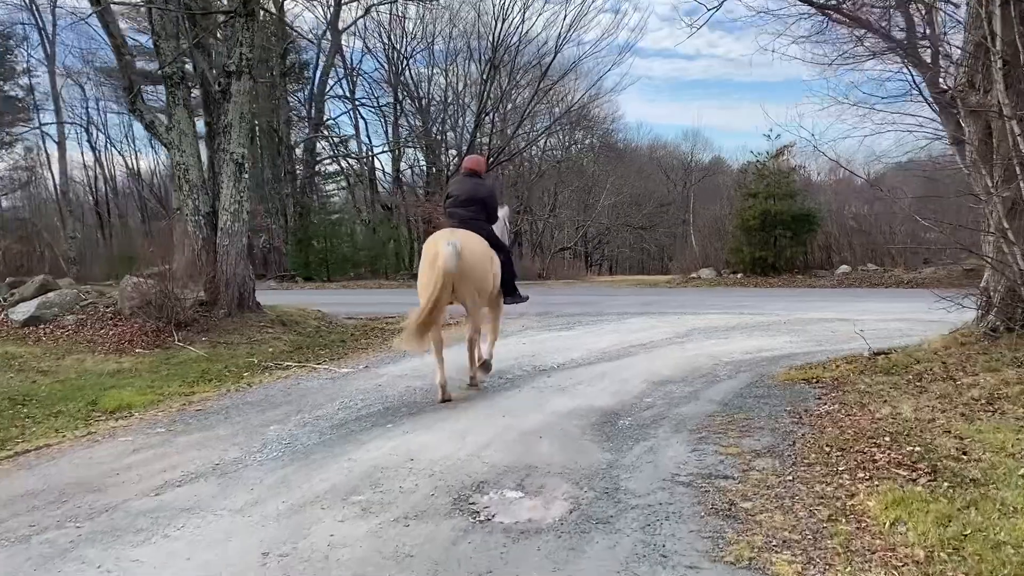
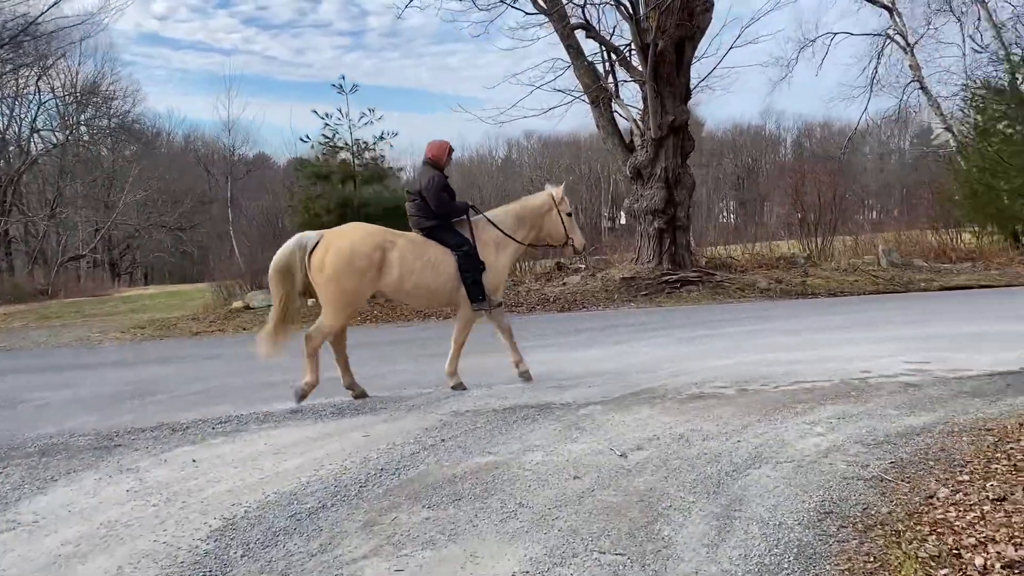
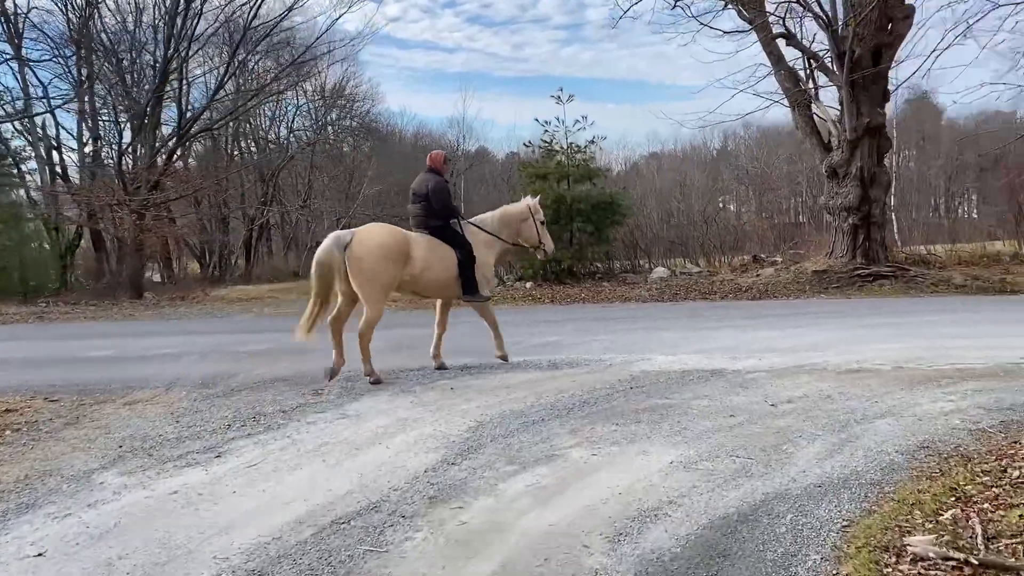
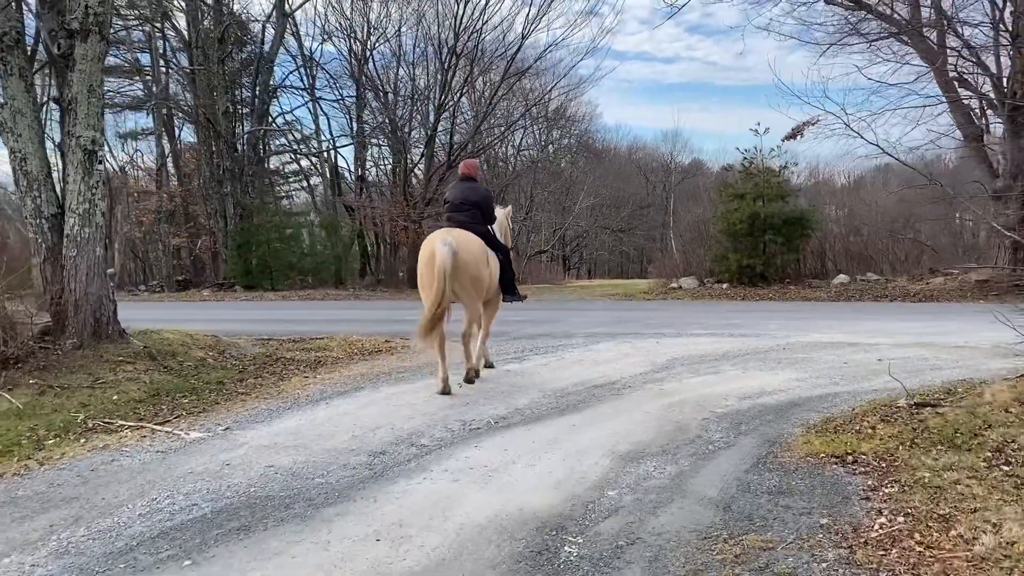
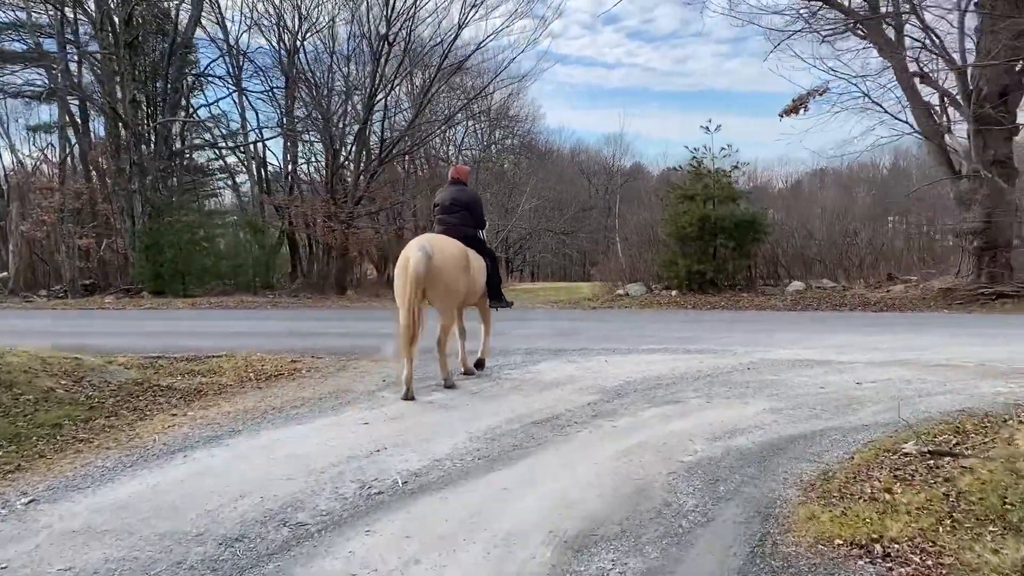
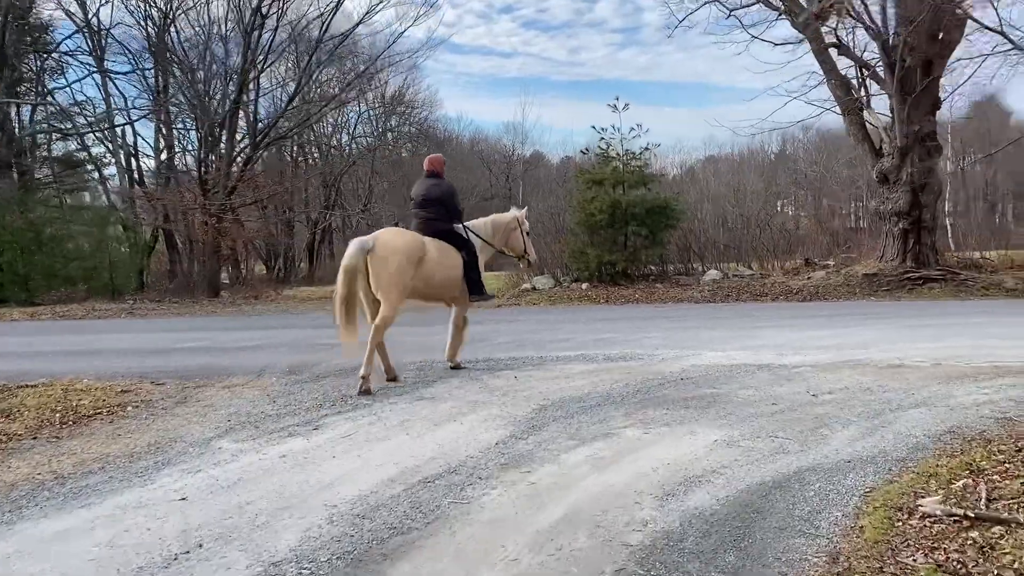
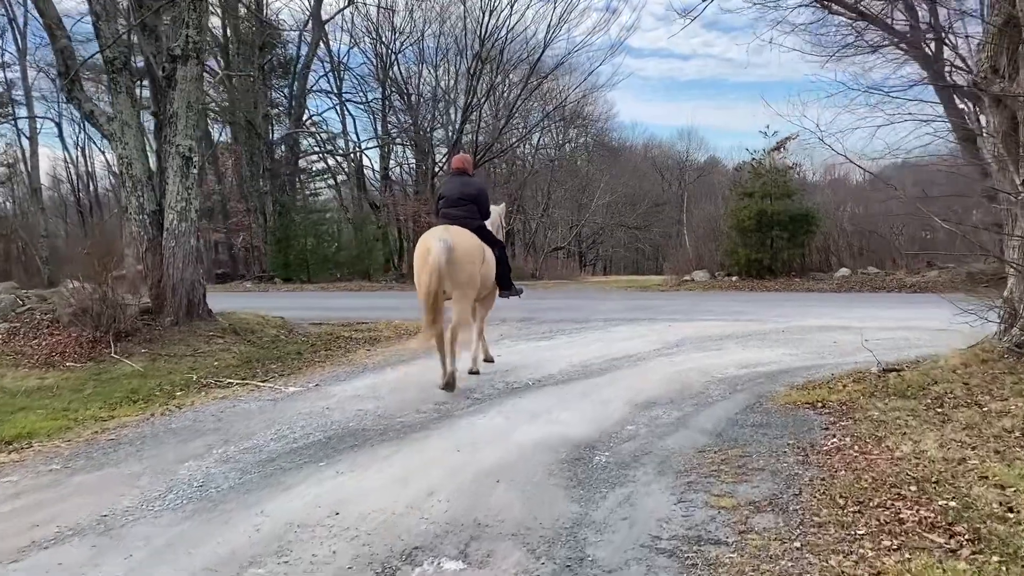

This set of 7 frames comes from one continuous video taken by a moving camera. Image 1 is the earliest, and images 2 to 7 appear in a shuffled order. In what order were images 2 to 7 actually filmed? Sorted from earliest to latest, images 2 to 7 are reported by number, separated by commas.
7, 4, 5, 6, 3, 2
